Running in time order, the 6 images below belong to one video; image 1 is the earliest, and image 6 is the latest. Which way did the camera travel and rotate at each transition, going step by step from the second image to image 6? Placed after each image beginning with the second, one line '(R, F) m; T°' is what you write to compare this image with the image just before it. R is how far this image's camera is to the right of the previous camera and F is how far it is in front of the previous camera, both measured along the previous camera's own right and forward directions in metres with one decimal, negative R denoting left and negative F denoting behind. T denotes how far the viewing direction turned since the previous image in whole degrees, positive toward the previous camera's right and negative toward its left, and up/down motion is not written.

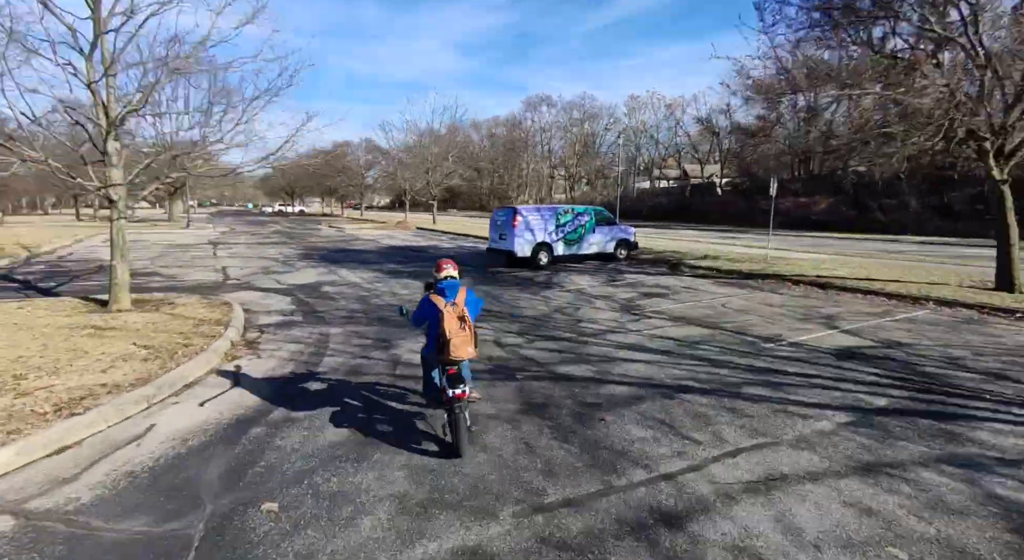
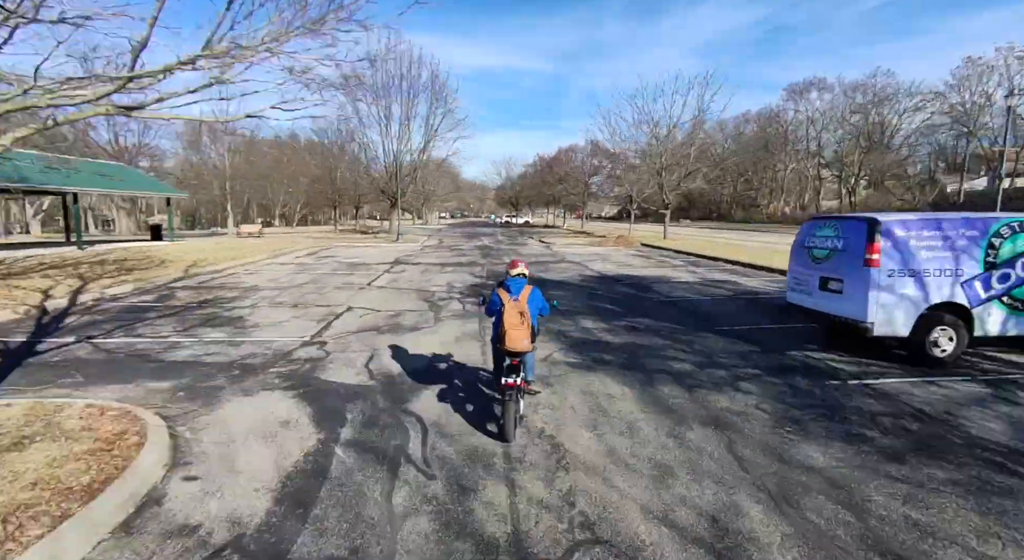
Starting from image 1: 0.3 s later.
(-1.0, +6.2) m; -23°
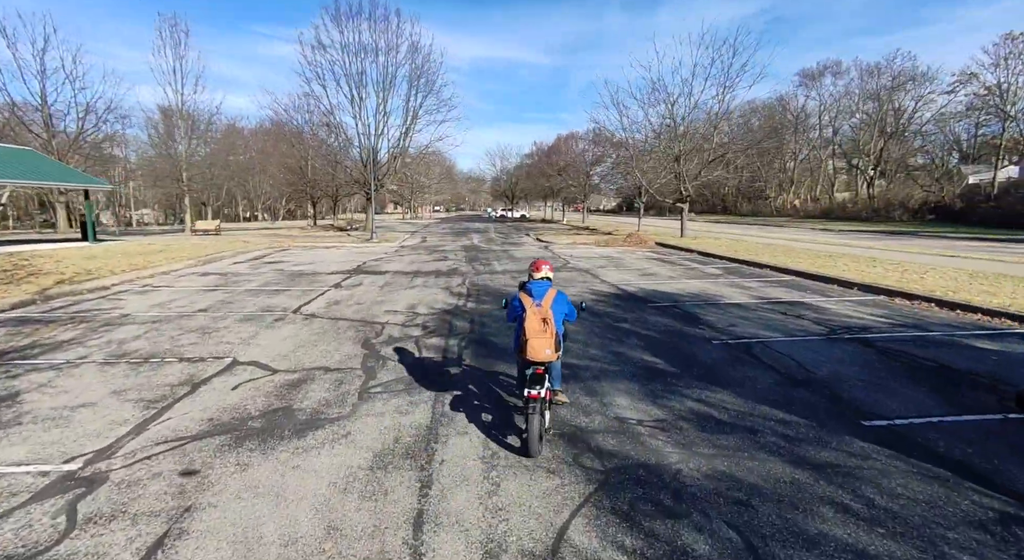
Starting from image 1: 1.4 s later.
(+0.2, +3.5) m; 0°
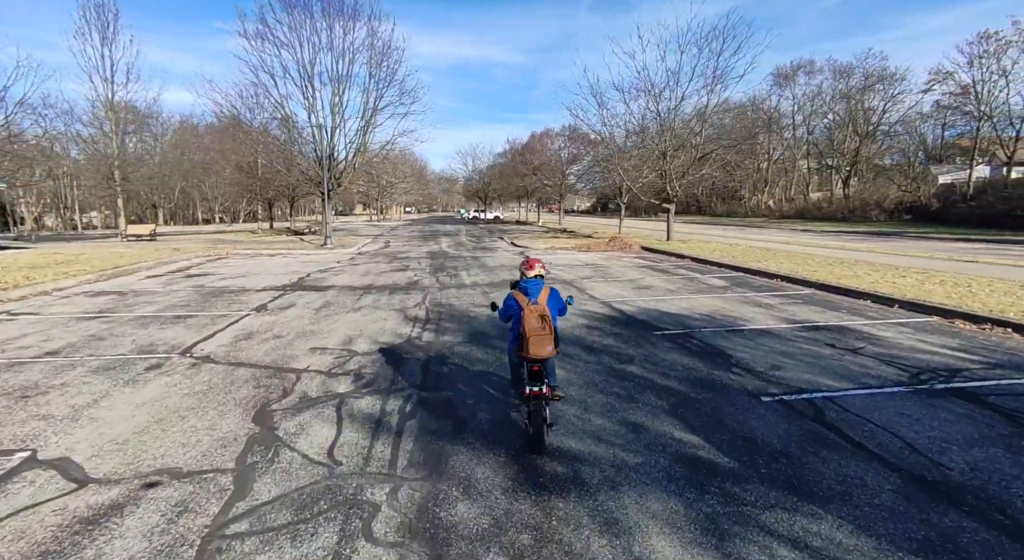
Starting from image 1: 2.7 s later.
(+0.1, +2.1) m; +3°
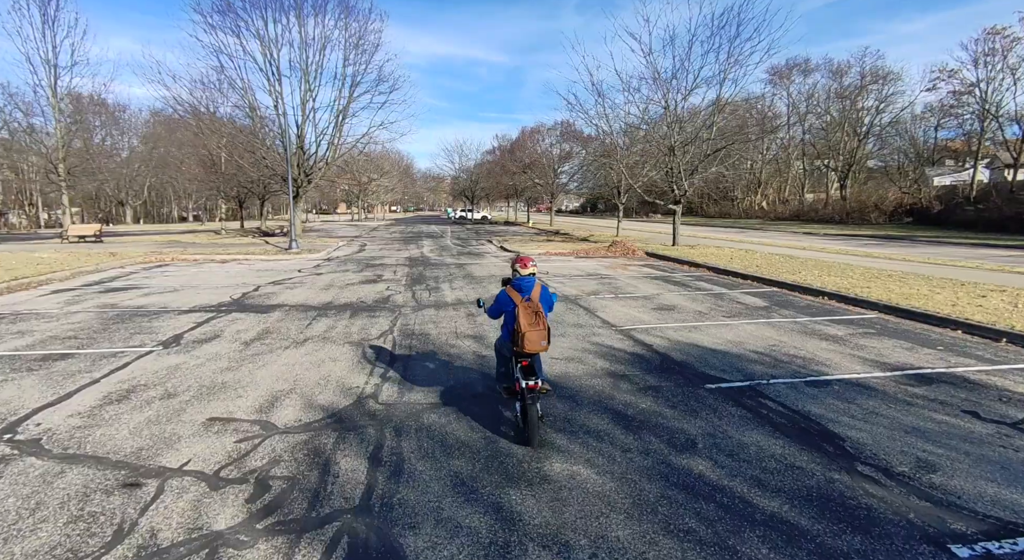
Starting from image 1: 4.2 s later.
(-0.1, +2.1) m; +1°
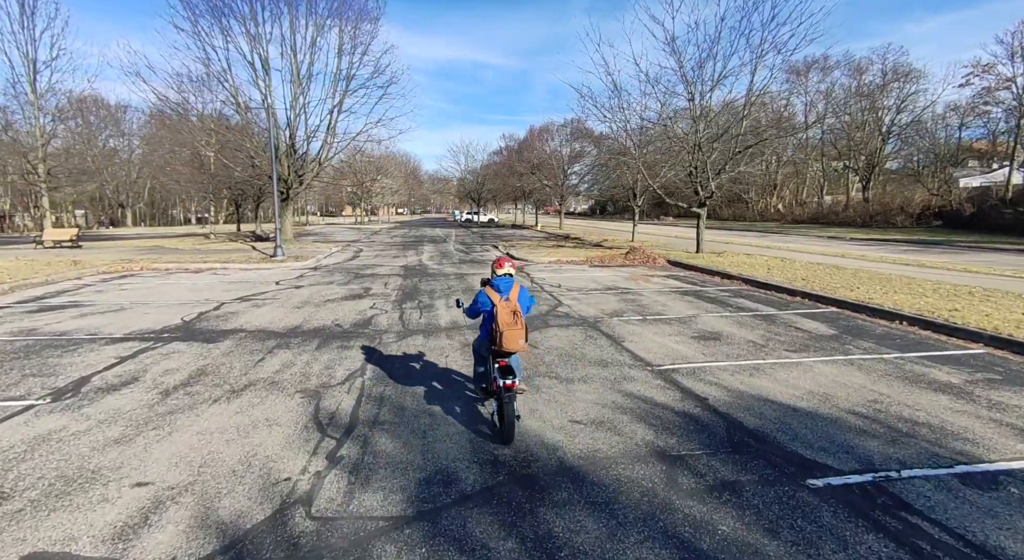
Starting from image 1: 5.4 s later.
(0.0, +1.7) m; -1°
